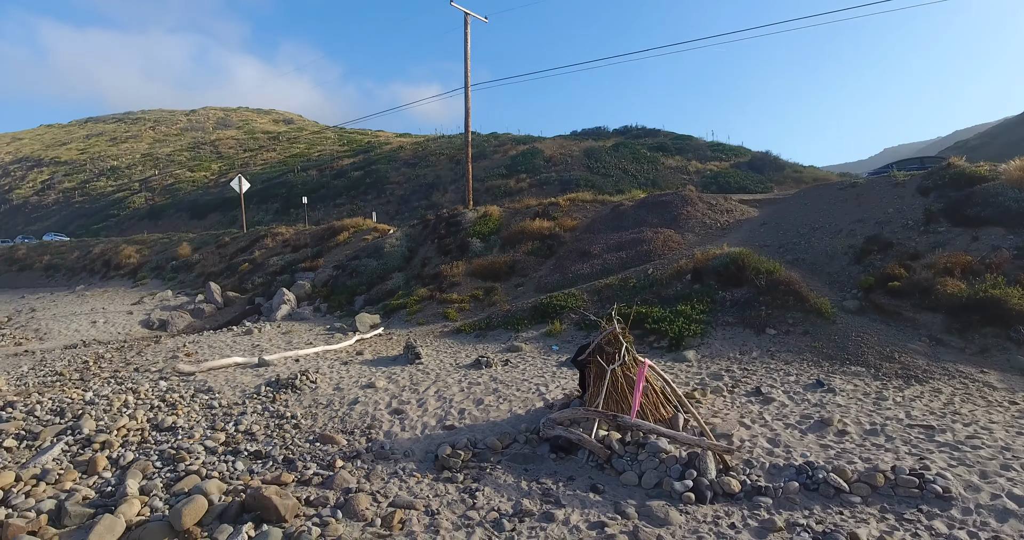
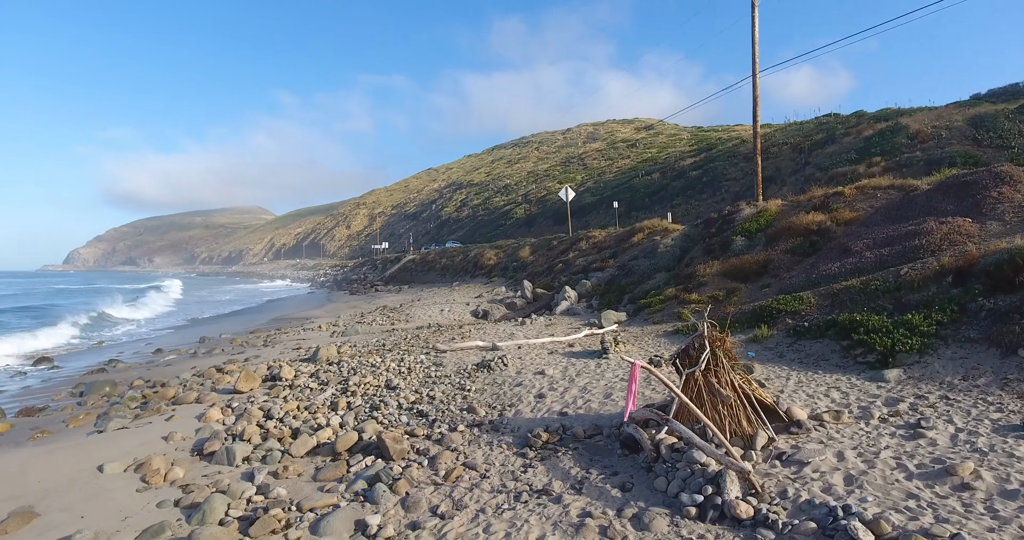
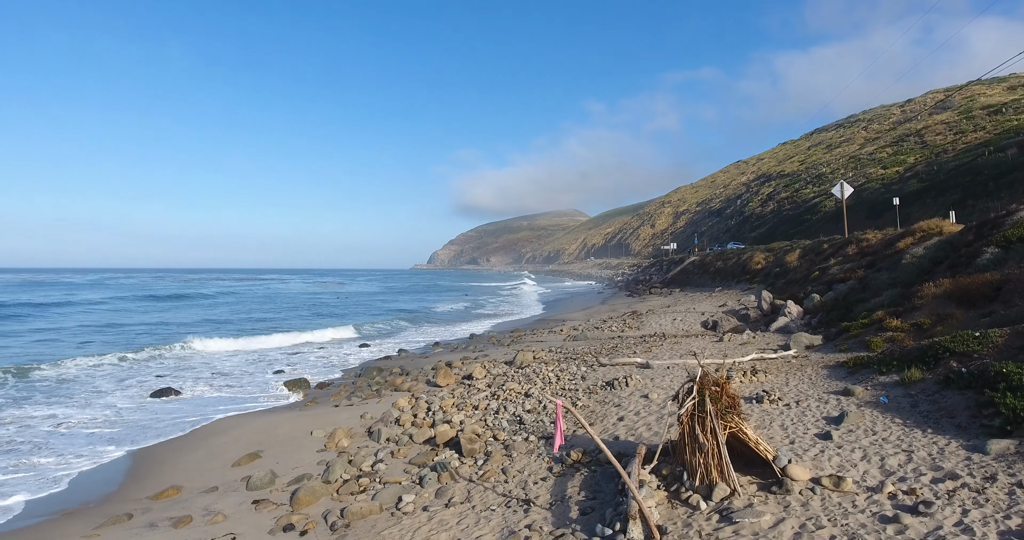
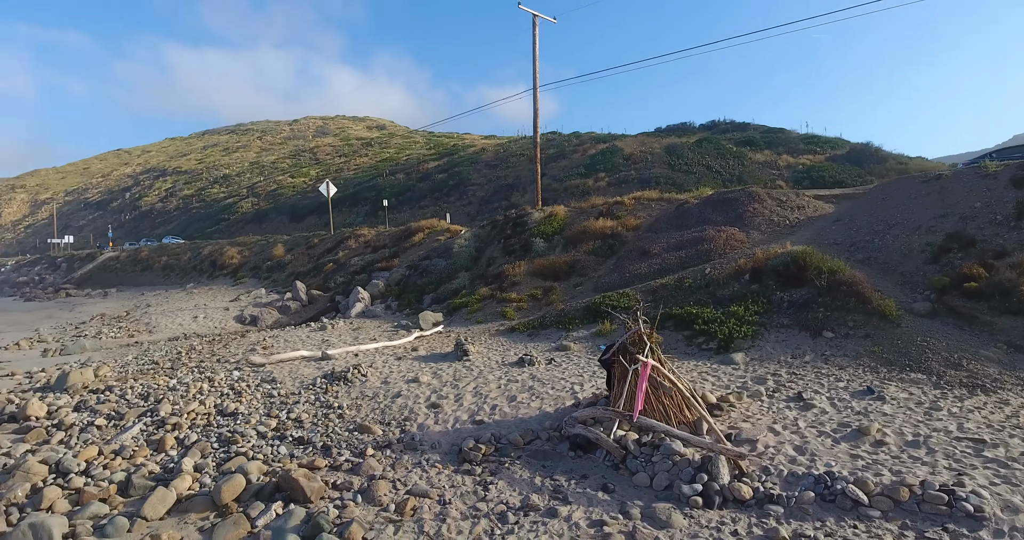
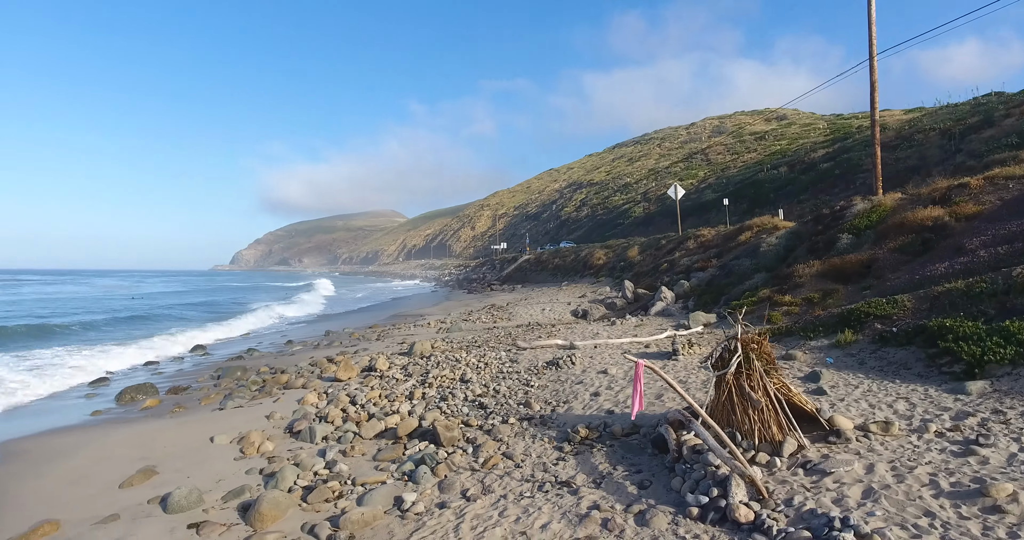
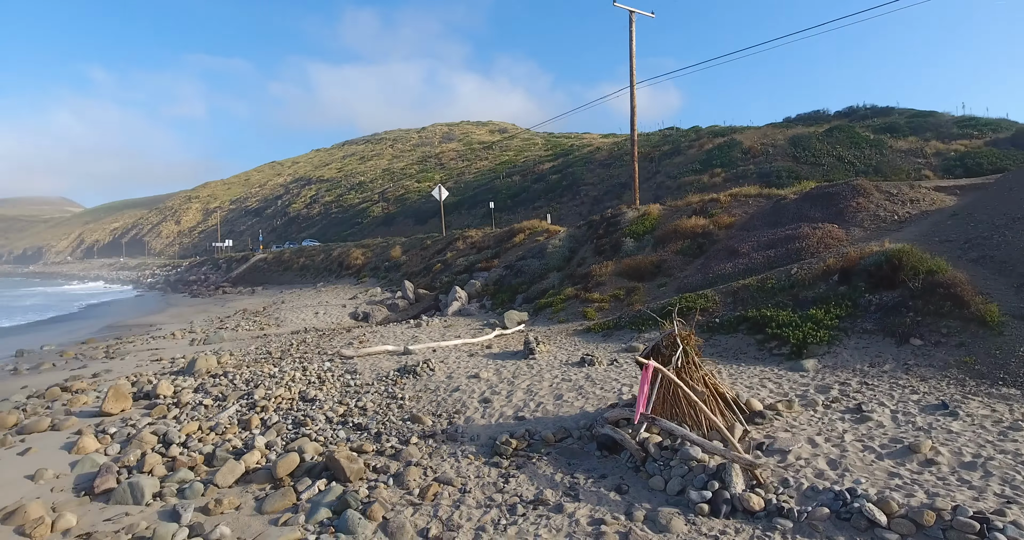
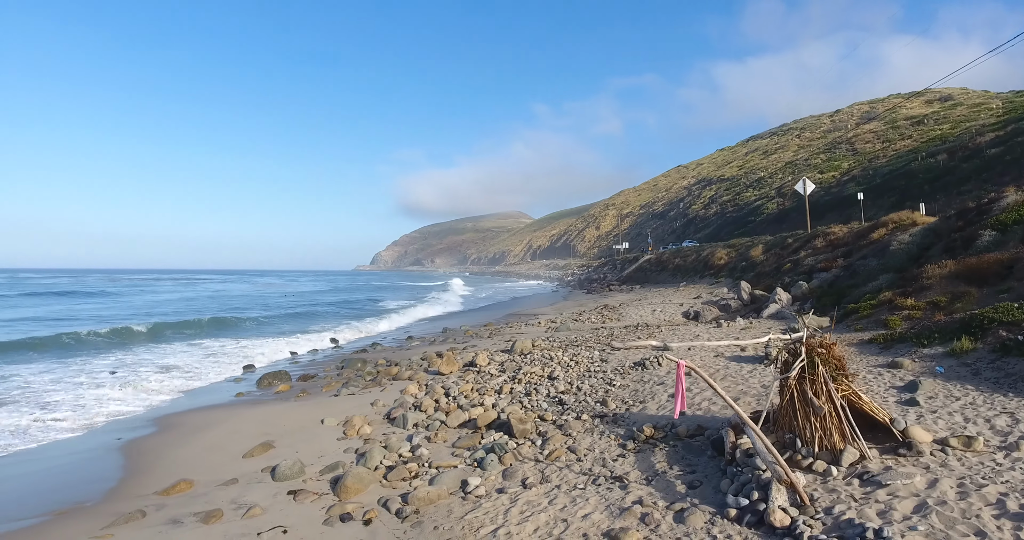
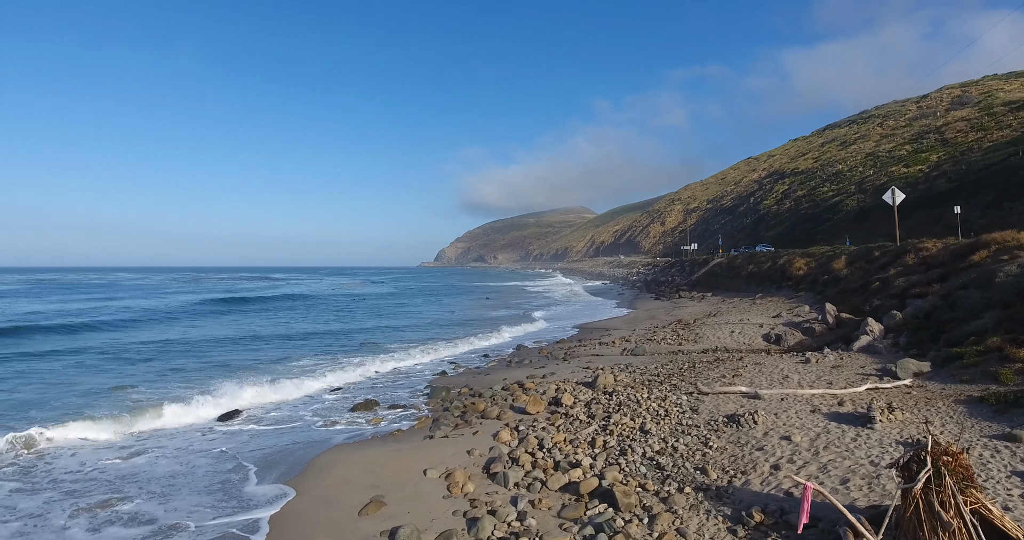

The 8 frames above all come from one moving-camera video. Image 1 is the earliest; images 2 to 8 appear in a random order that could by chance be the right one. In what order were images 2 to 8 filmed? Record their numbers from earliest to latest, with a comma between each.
4, 6, 2, 5, 7, 3, 8
